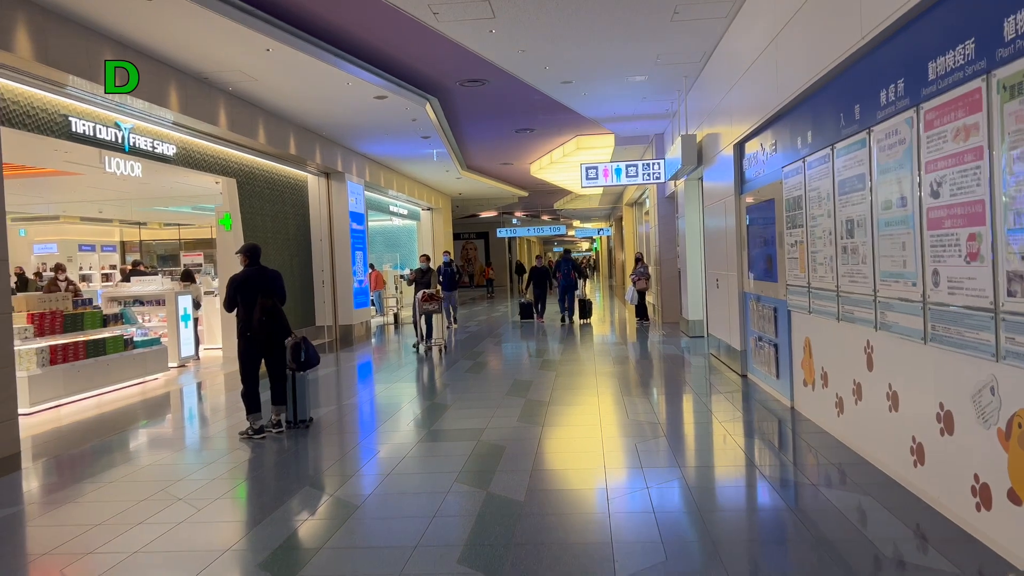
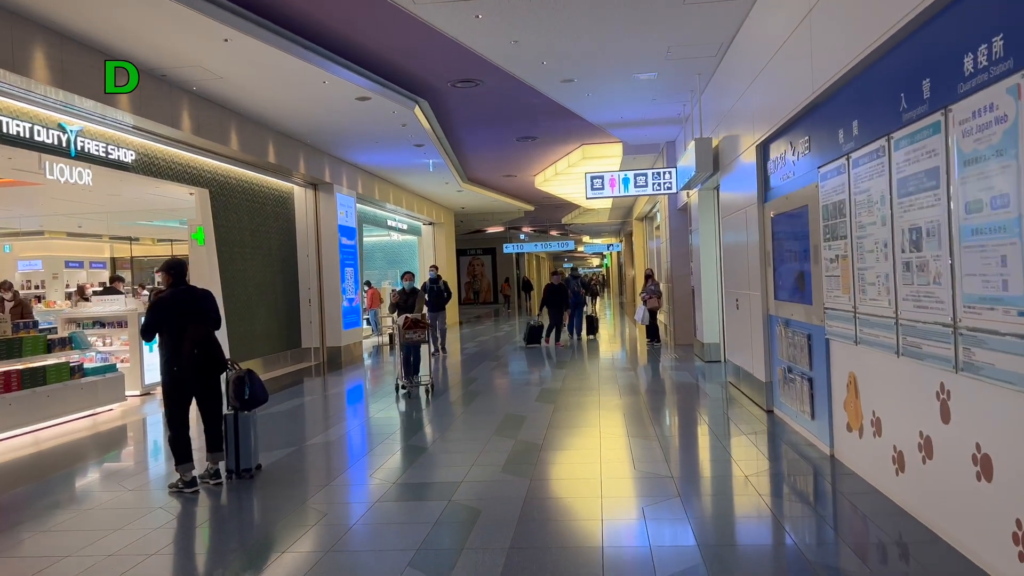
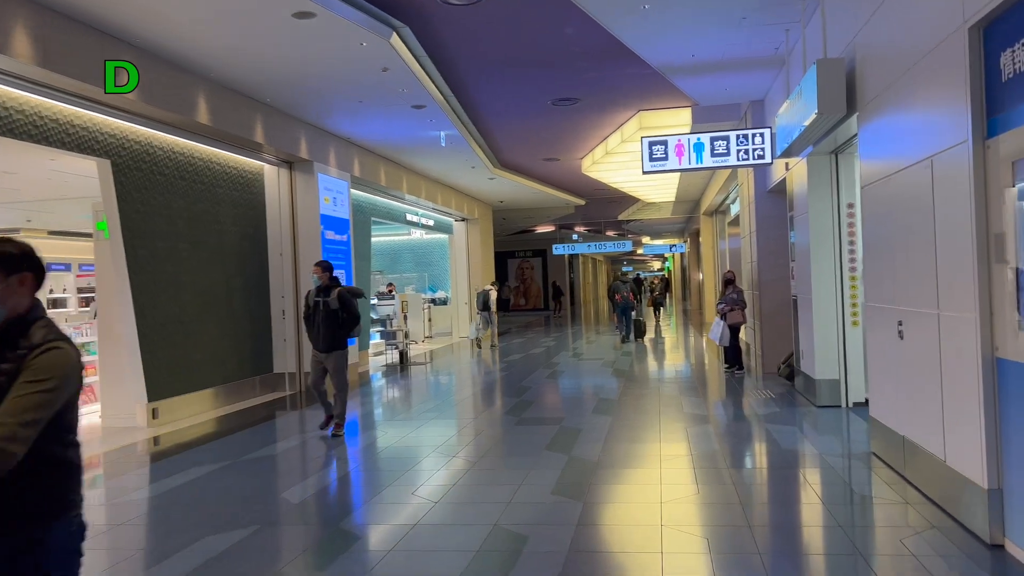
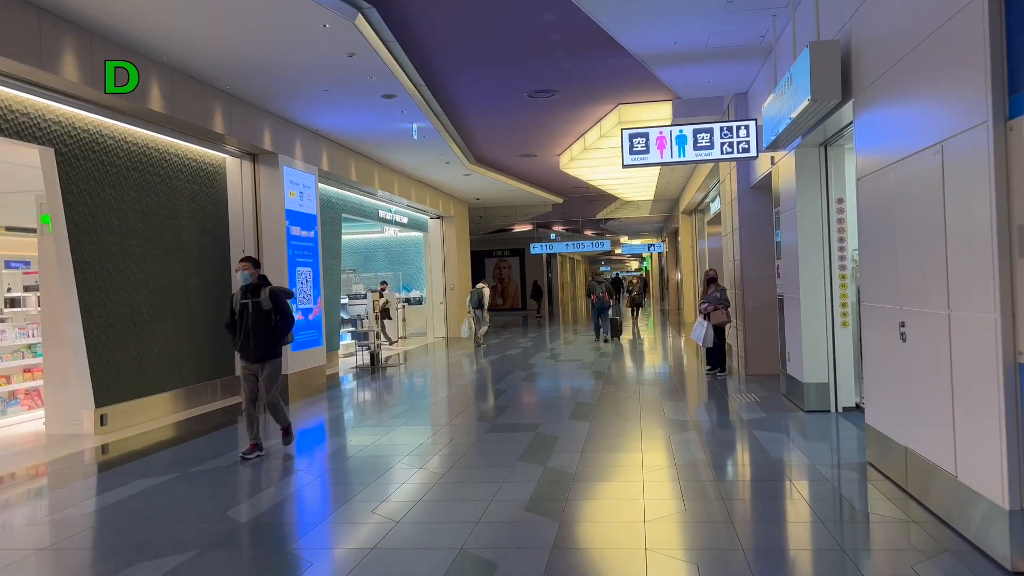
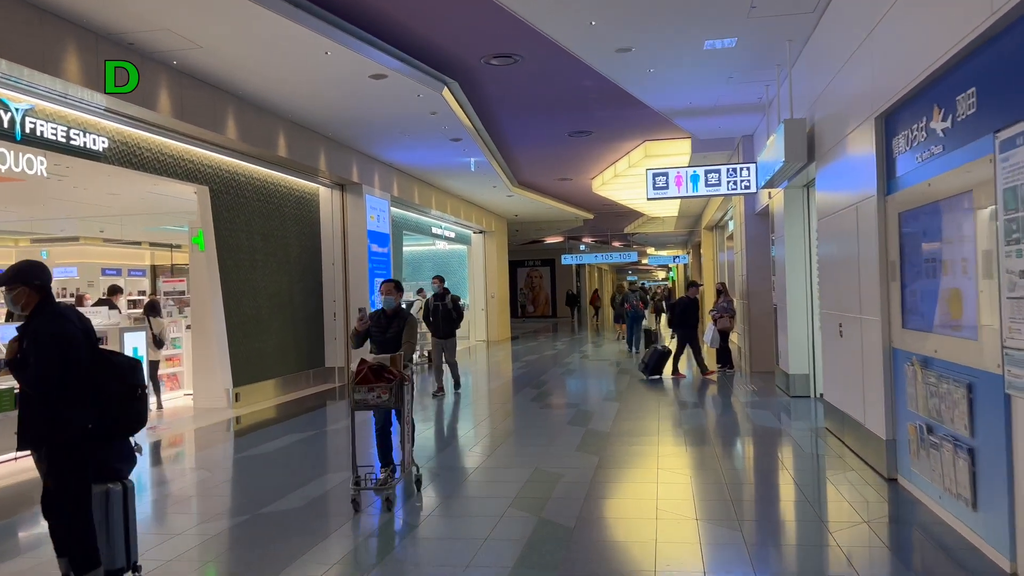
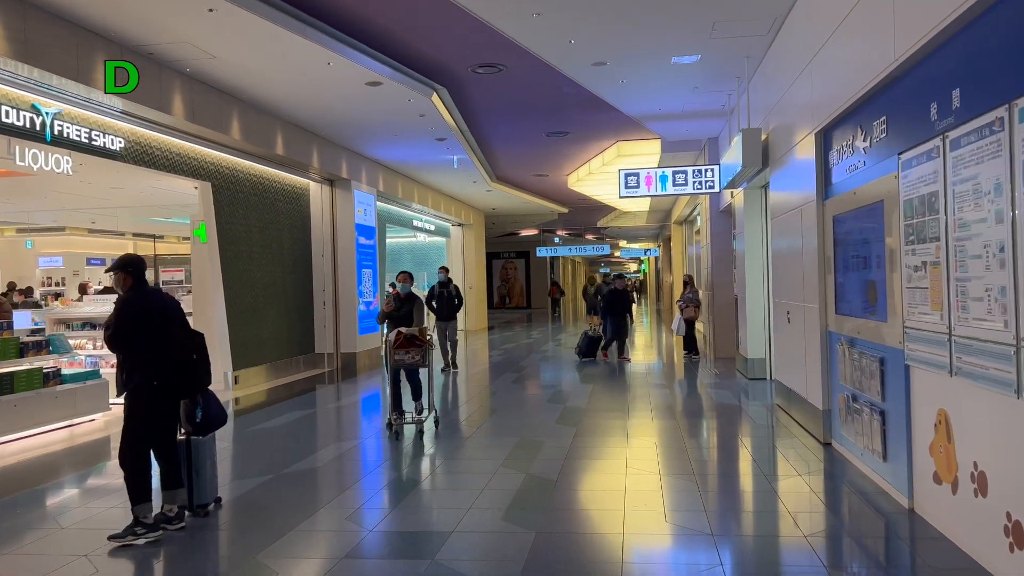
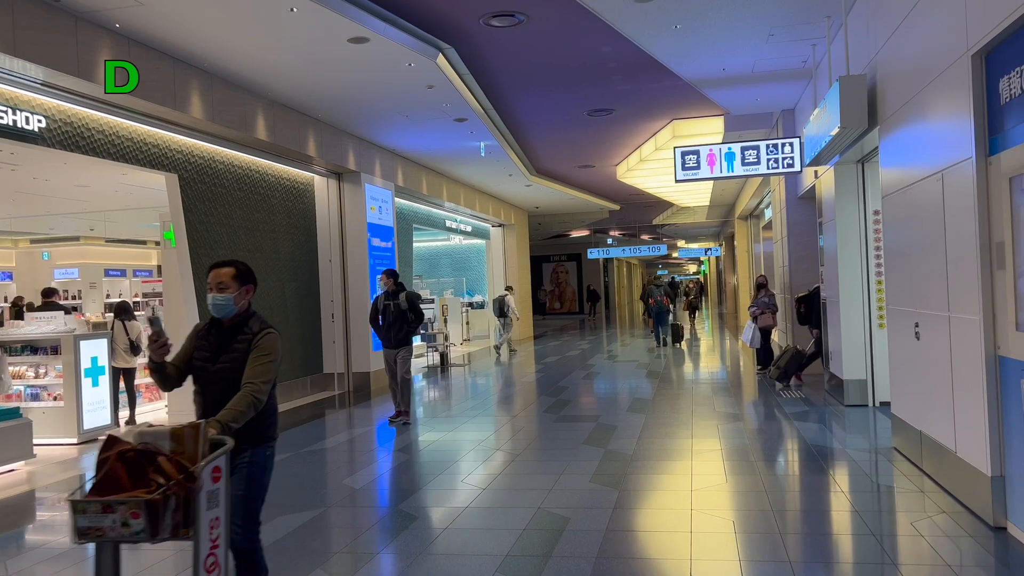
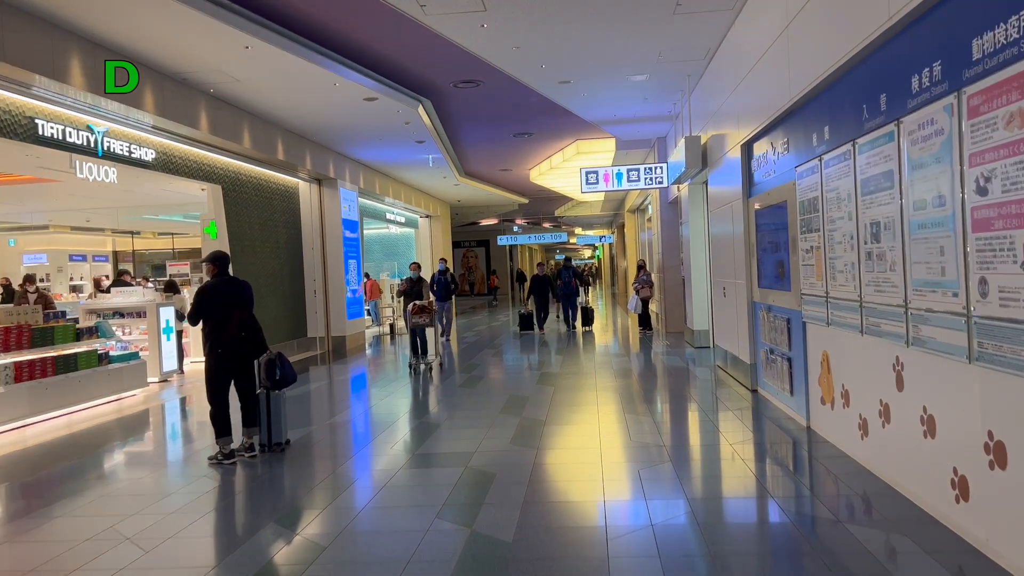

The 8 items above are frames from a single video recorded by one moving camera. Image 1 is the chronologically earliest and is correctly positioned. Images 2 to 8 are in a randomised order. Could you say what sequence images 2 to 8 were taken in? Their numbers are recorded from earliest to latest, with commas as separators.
8, 2, 6, 5, 7, 3, 4
